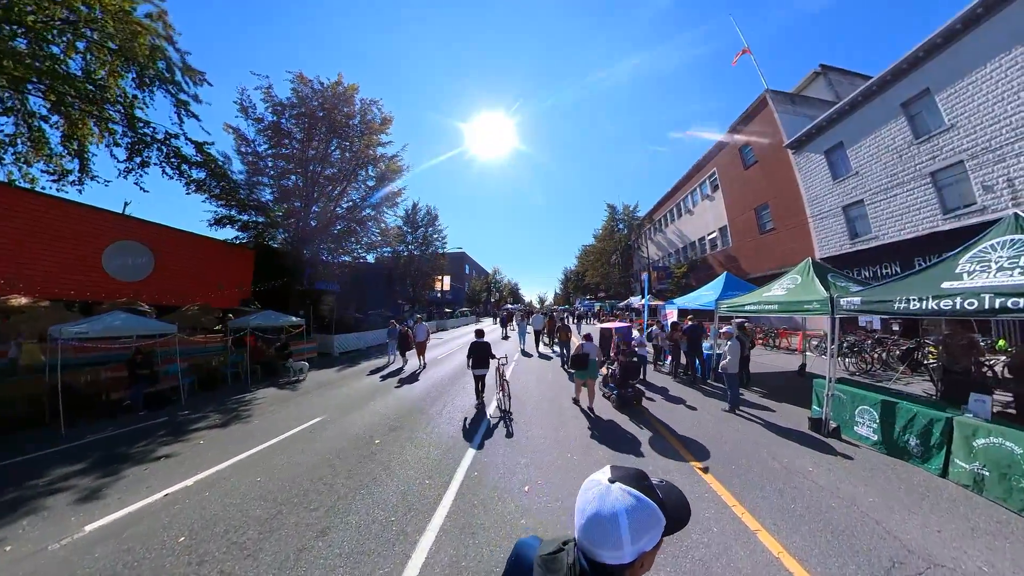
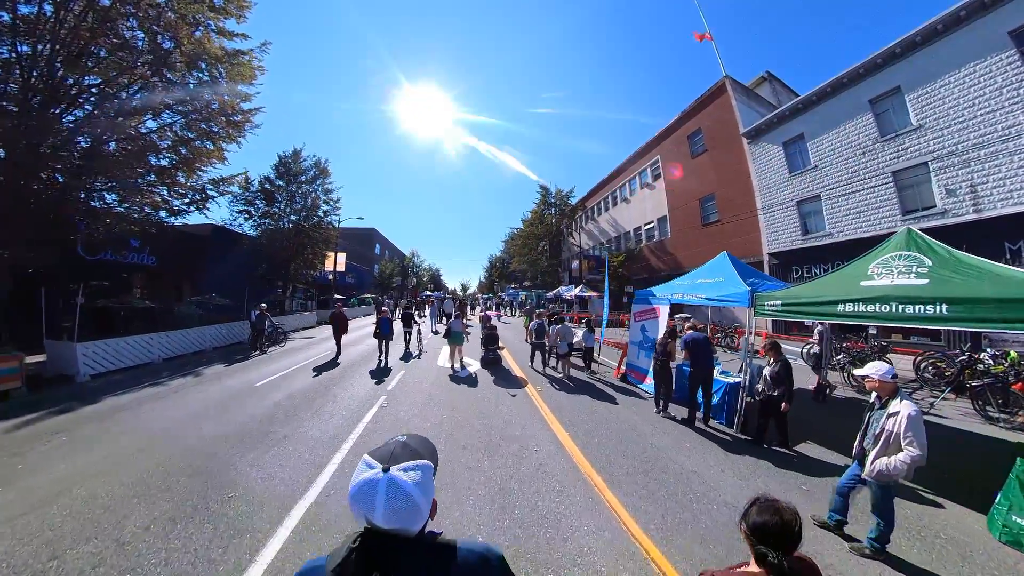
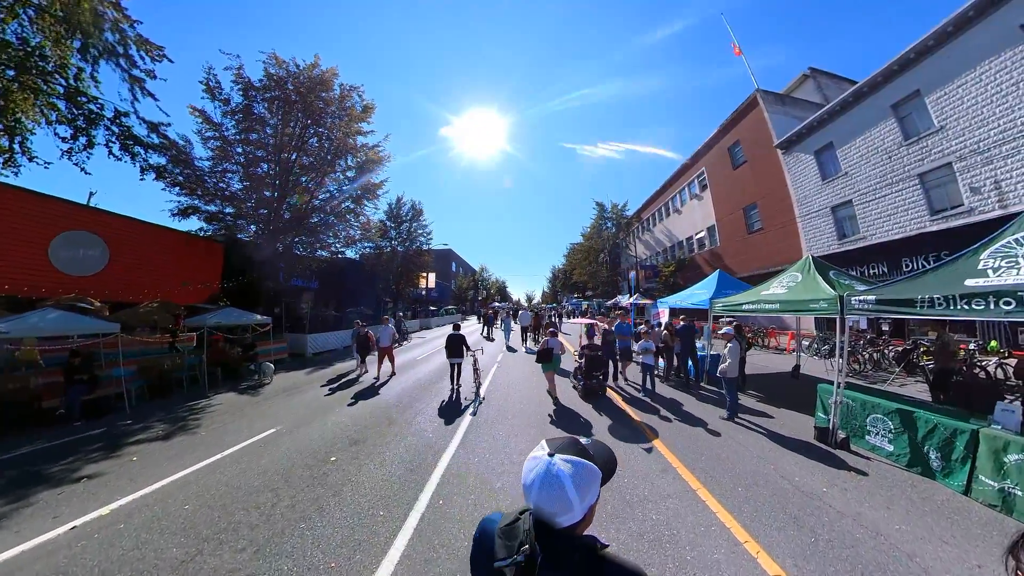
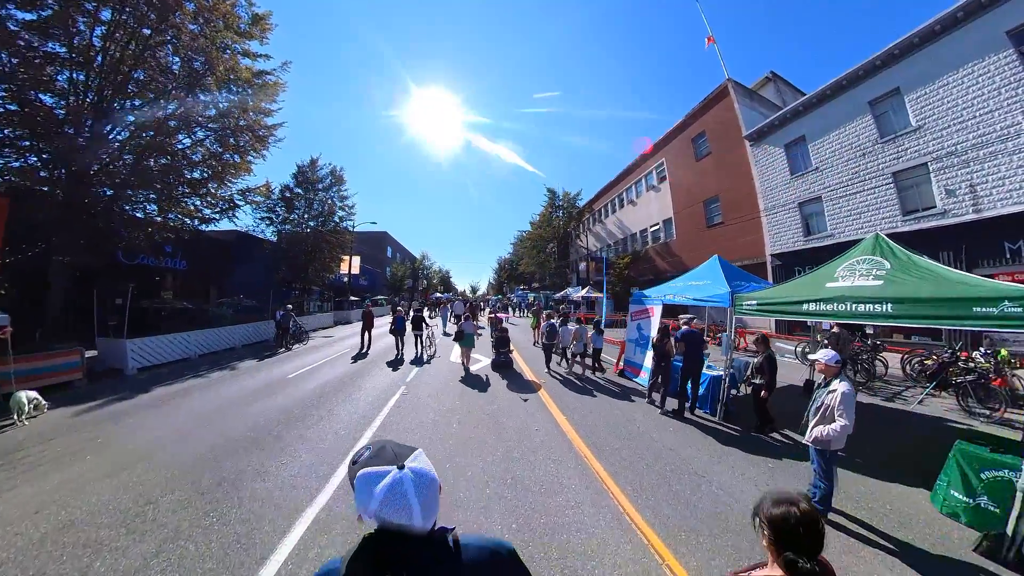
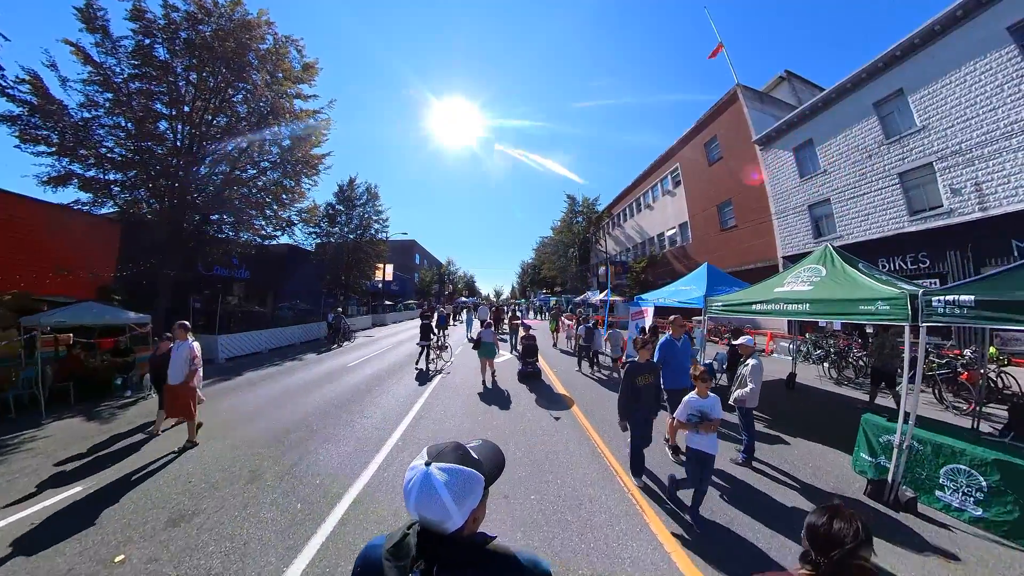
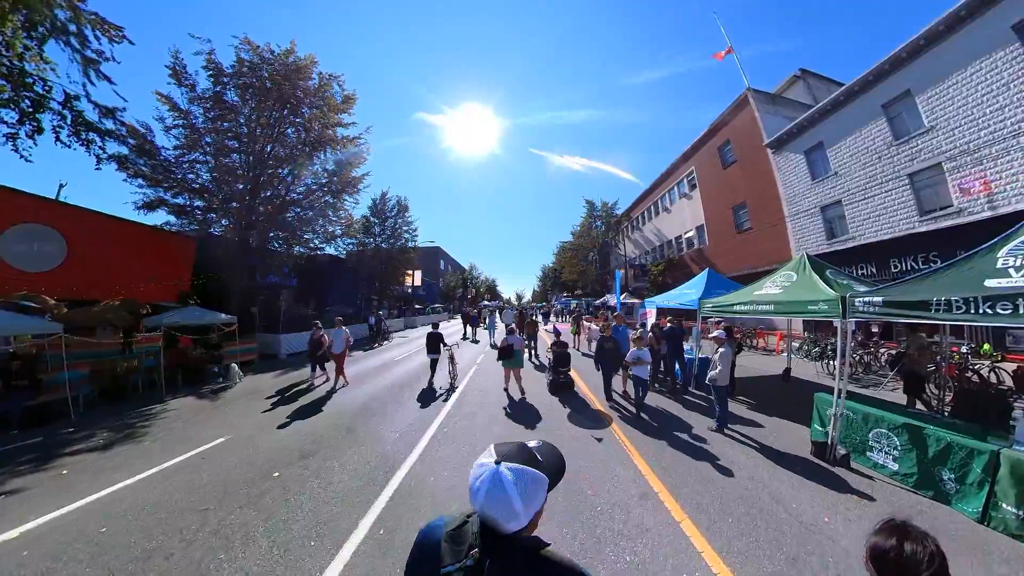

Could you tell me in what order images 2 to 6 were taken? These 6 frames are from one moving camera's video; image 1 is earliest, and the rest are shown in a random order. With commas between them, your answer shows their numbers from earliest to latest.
3, 6, 5, 4, 2
